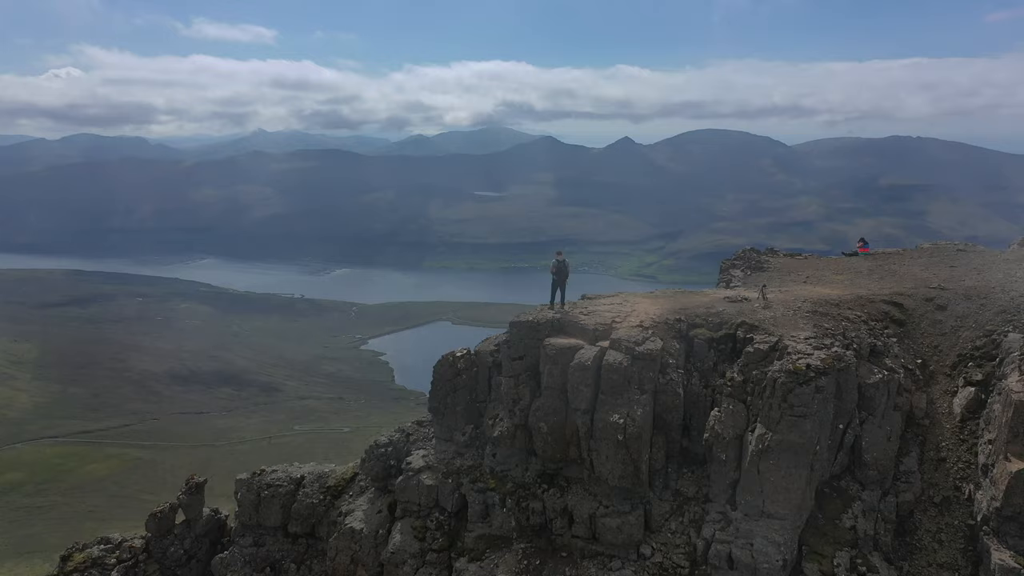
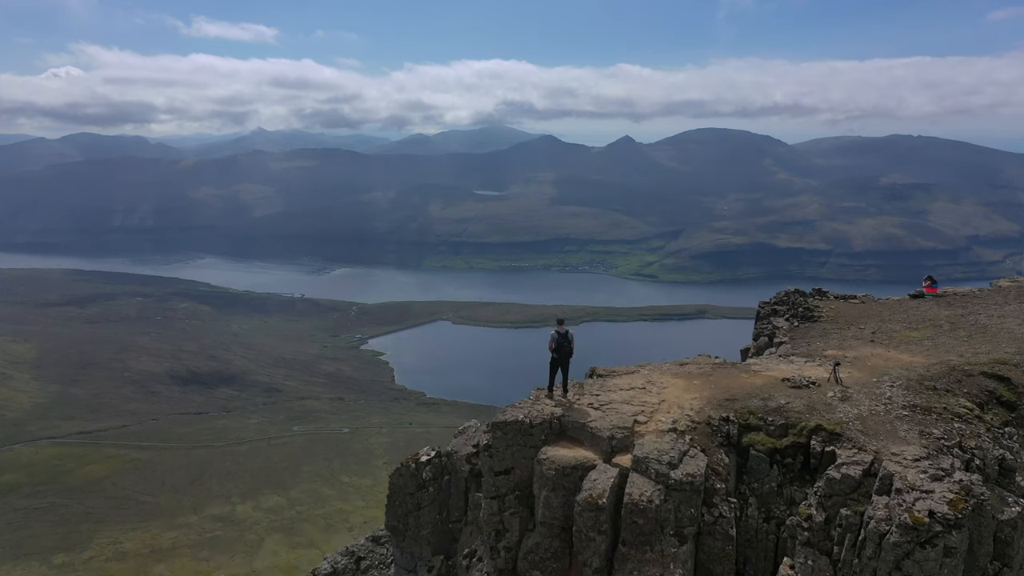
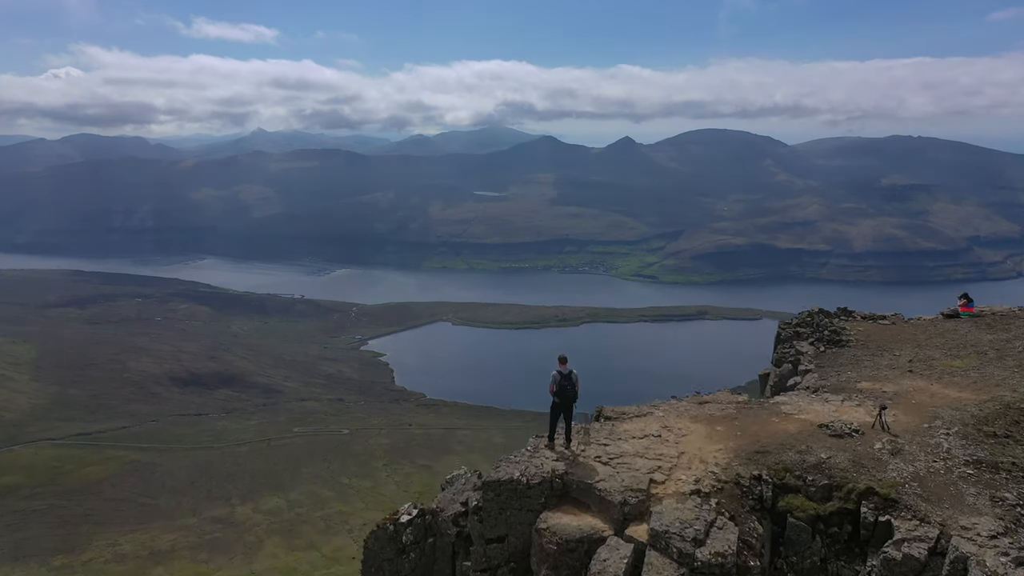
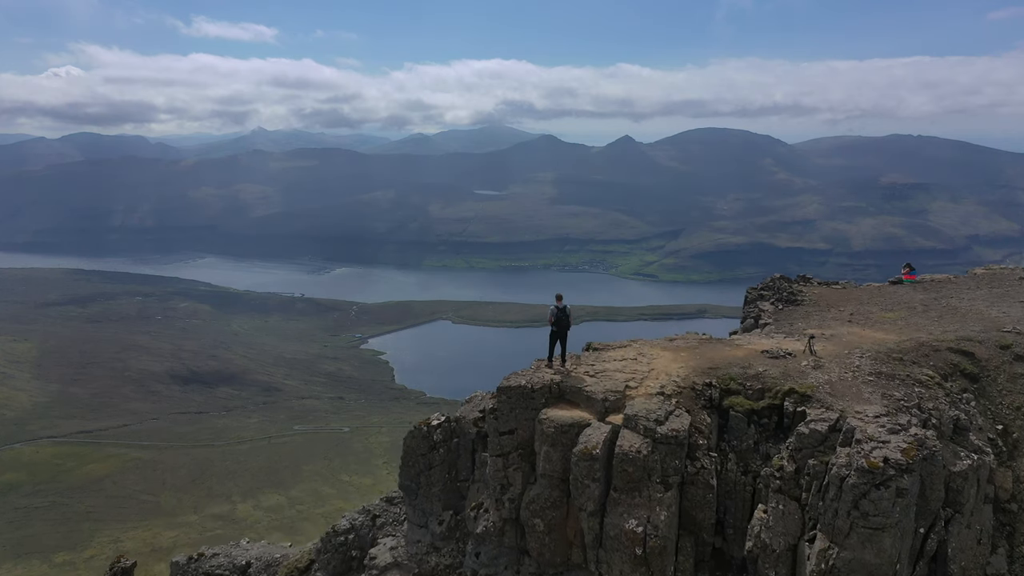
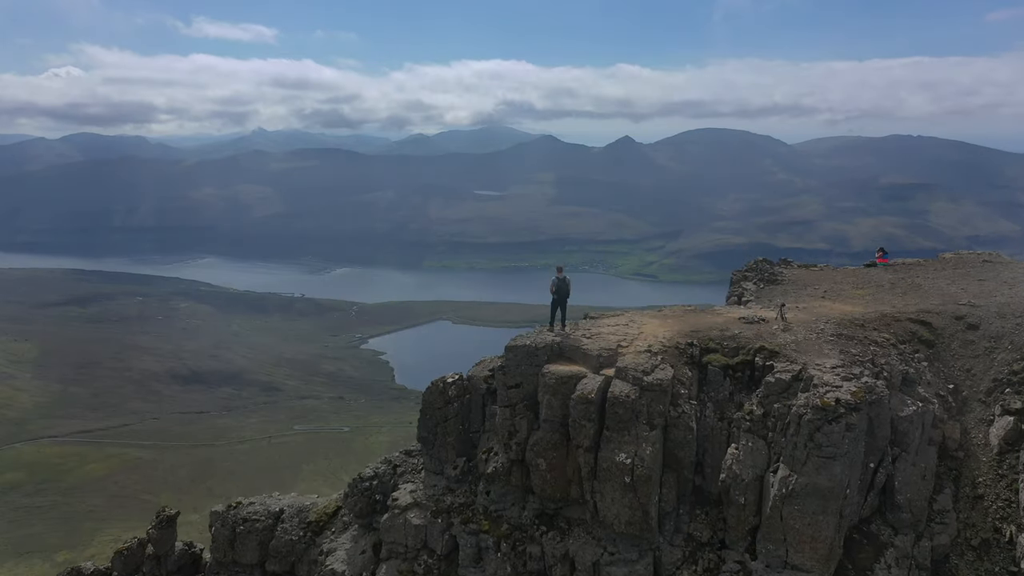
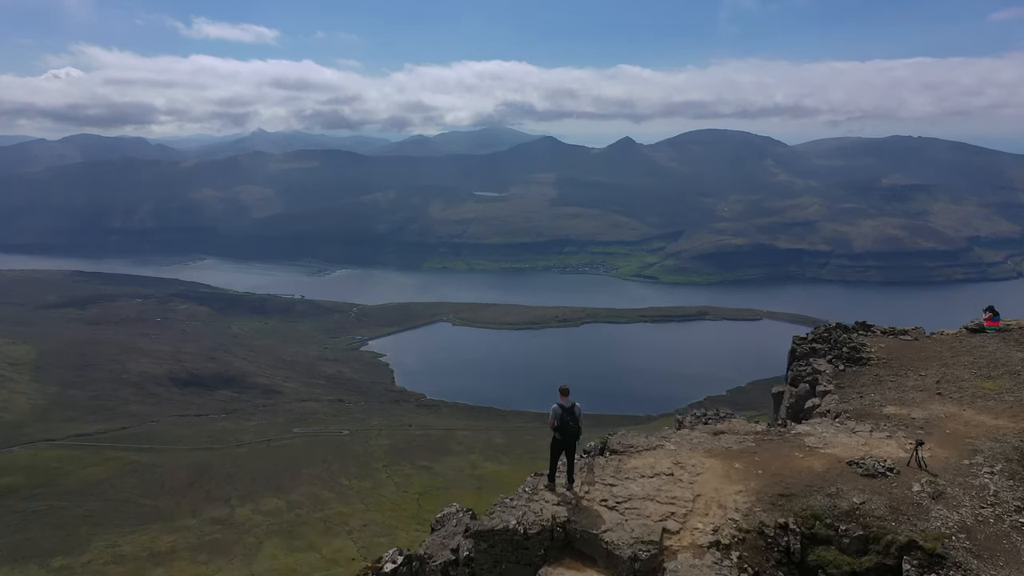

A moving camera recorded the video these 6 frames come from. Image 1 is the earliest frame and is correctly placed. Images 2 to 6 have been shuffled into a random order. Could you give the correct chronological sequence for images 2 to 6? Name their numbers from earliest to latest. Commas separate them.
5, 4, 2, 3, 6
